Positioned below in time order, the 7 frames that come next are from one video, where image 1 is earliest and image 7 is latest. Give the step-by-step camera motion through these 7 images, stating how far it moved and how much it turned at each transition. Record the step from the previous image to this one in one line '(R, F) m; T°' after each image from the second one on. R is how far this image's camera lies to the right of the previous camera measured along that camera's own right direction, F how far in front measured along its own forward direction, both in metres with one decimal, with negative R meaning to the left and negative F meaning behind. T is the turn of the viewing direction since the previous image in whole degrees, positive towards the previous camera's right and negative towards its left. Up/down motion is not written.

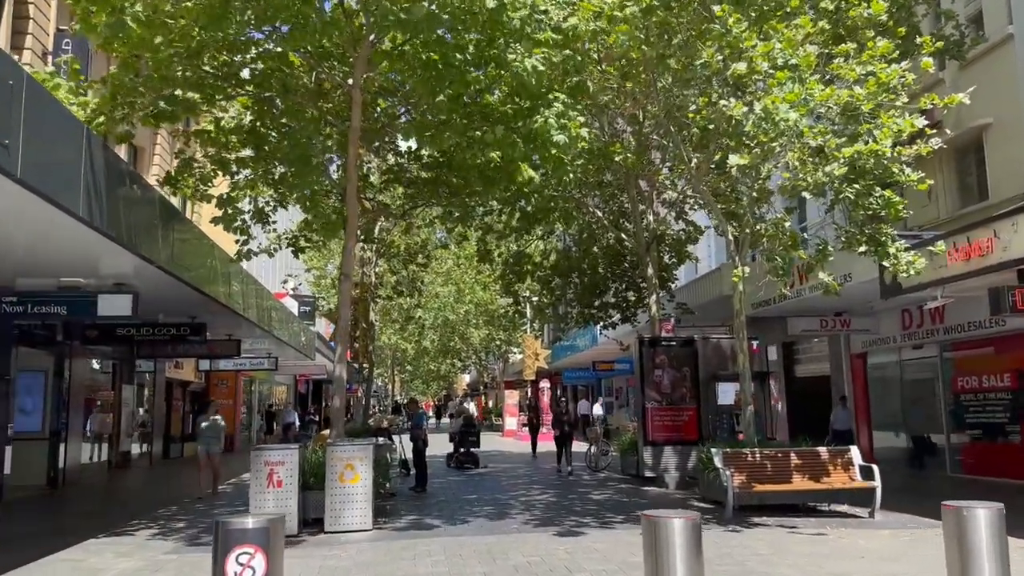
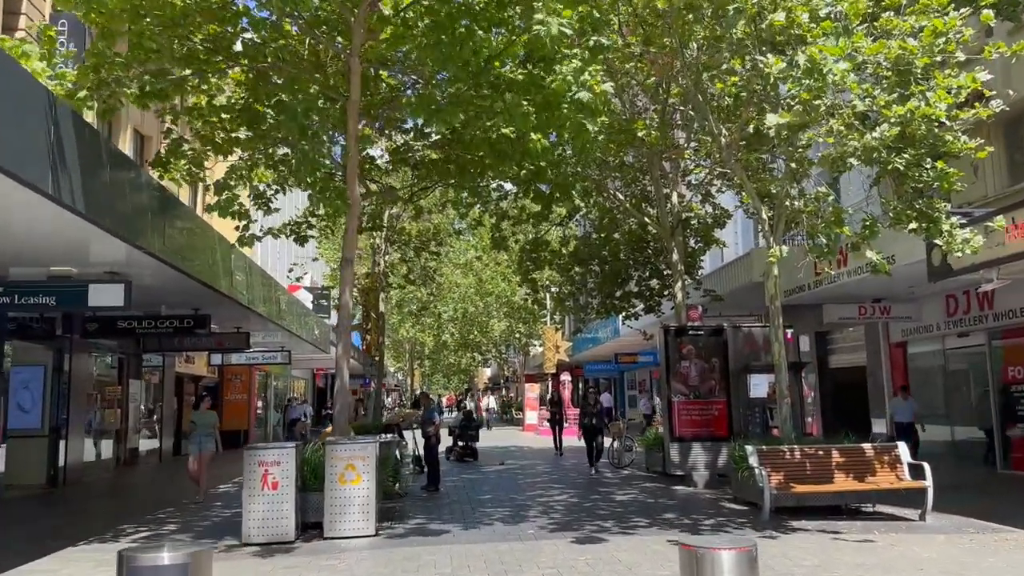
(+0.1, +0.9) m; -2°
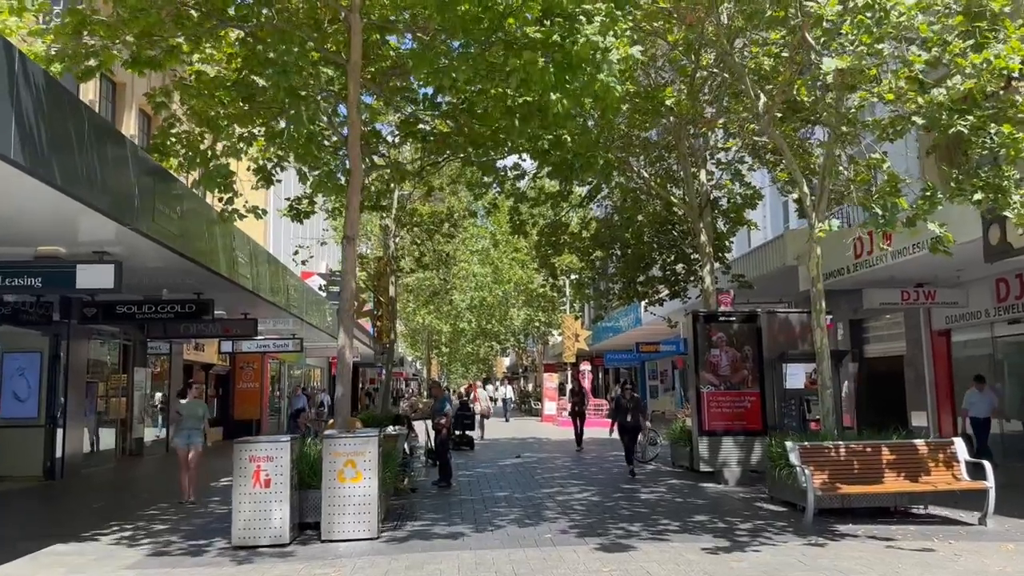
(0.0, +0.9) m; -1°
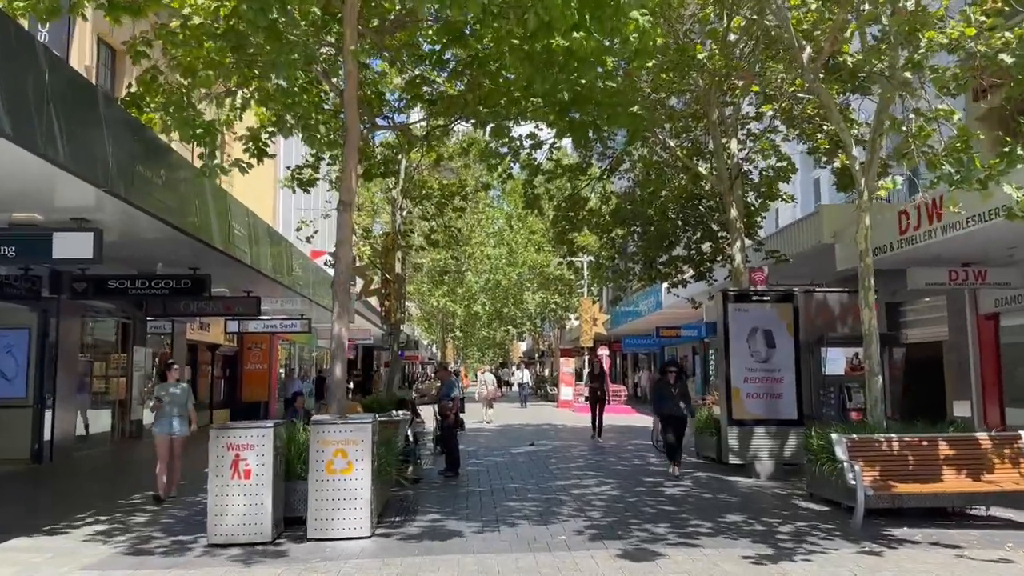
(0.0, +1.0) m; -1°
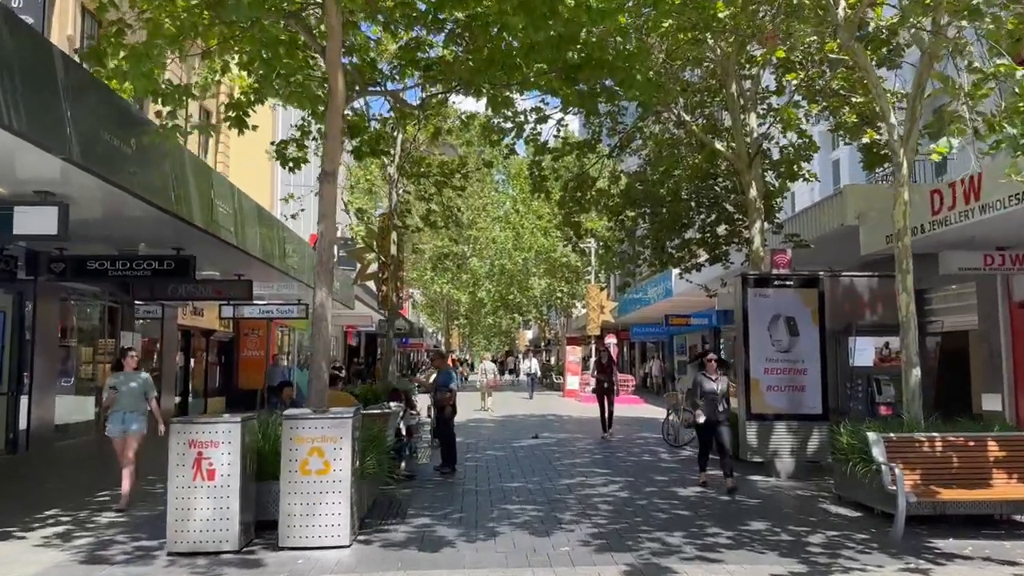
(+0.1, +0.9) m; -1°
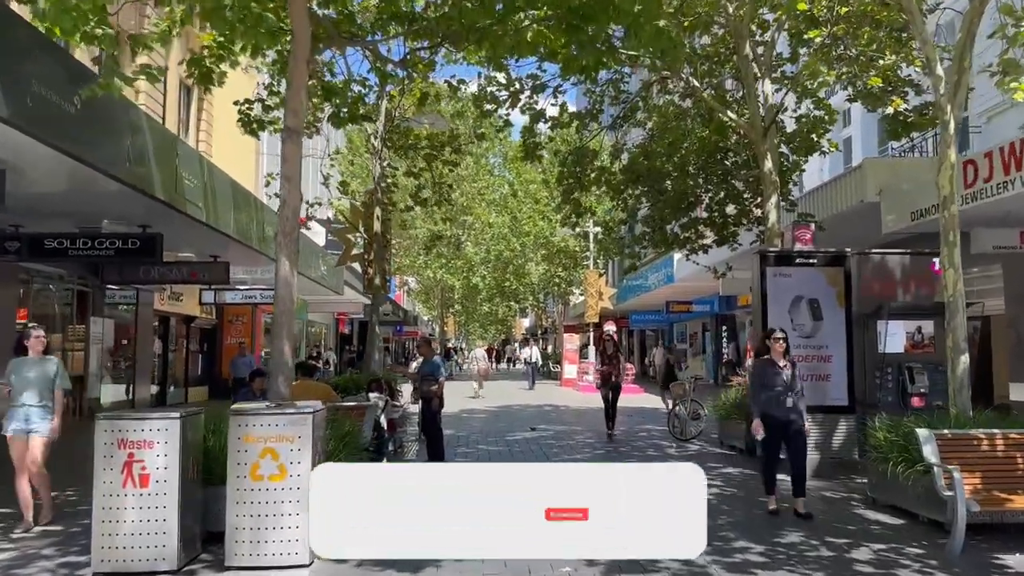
(0.0, +1.1) m; 0°
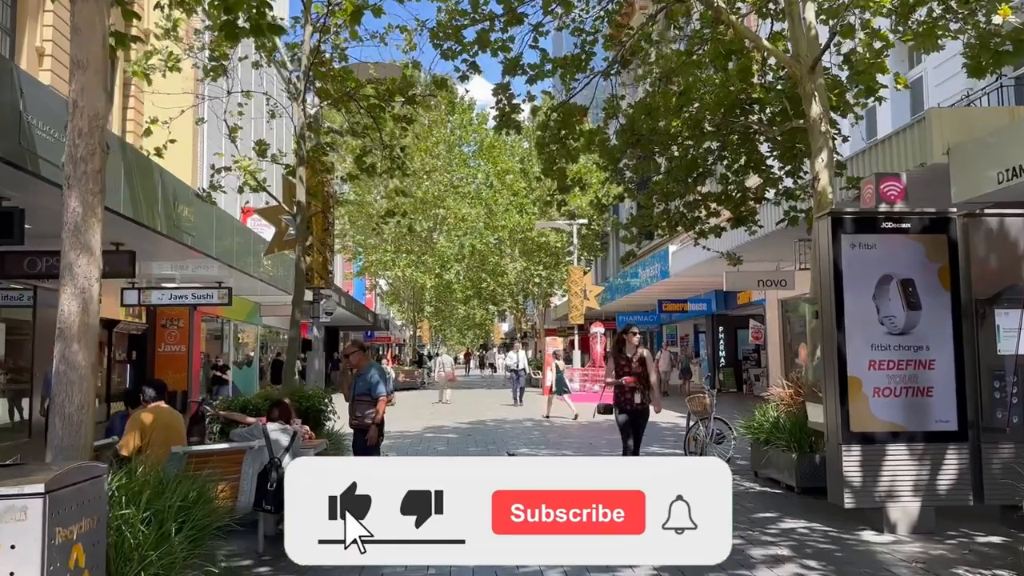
(+0.1, +2.9) m; +1°
